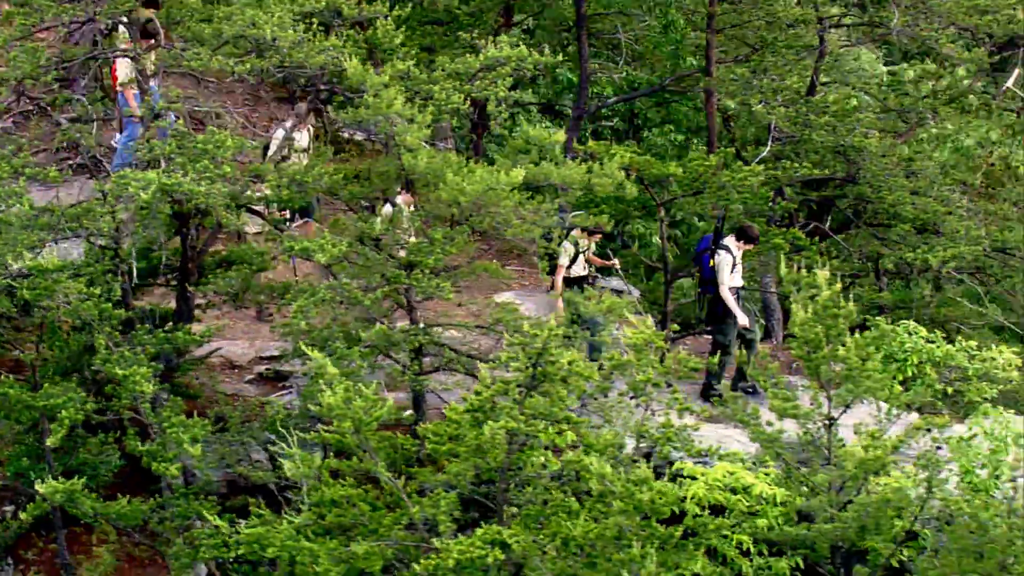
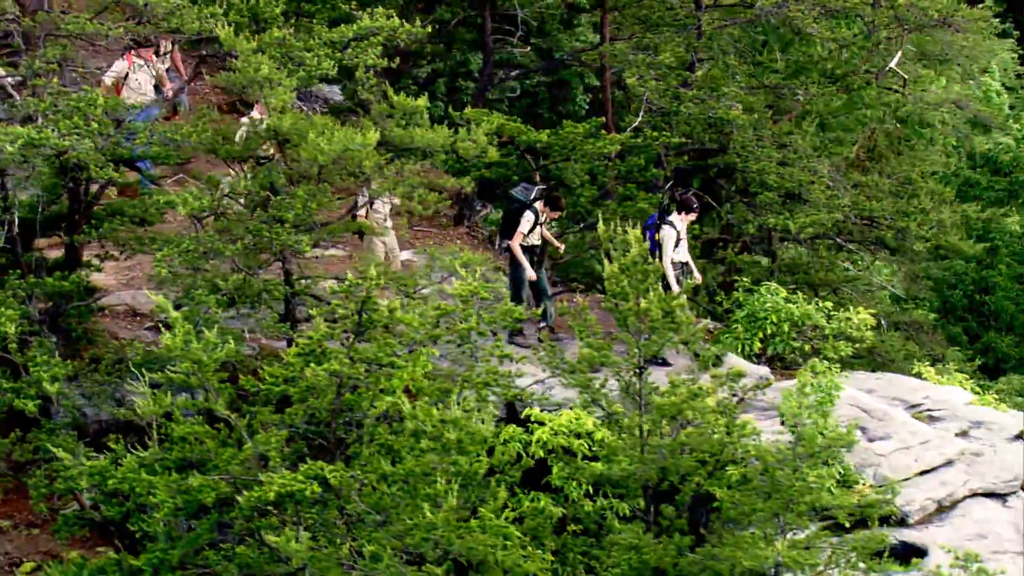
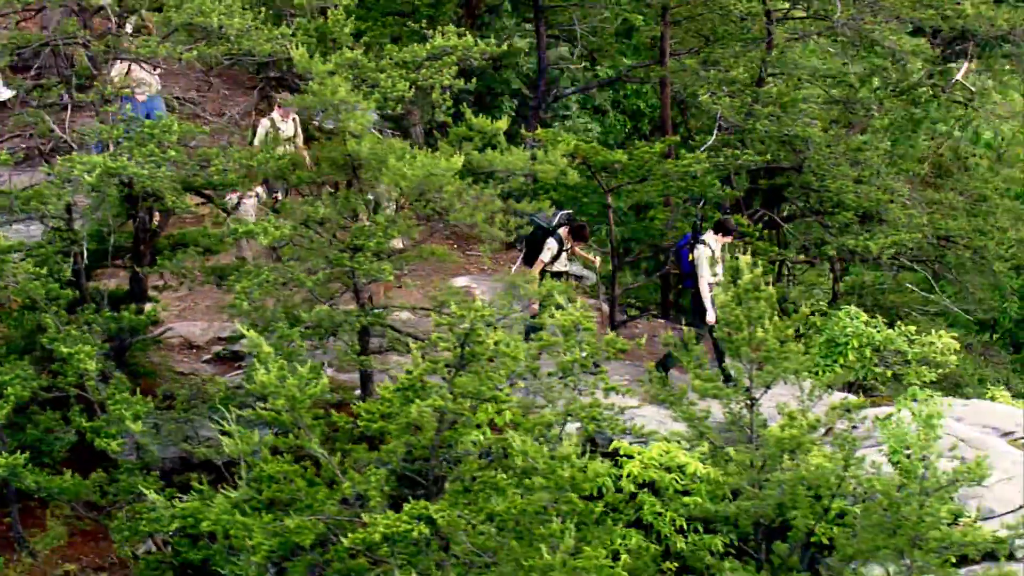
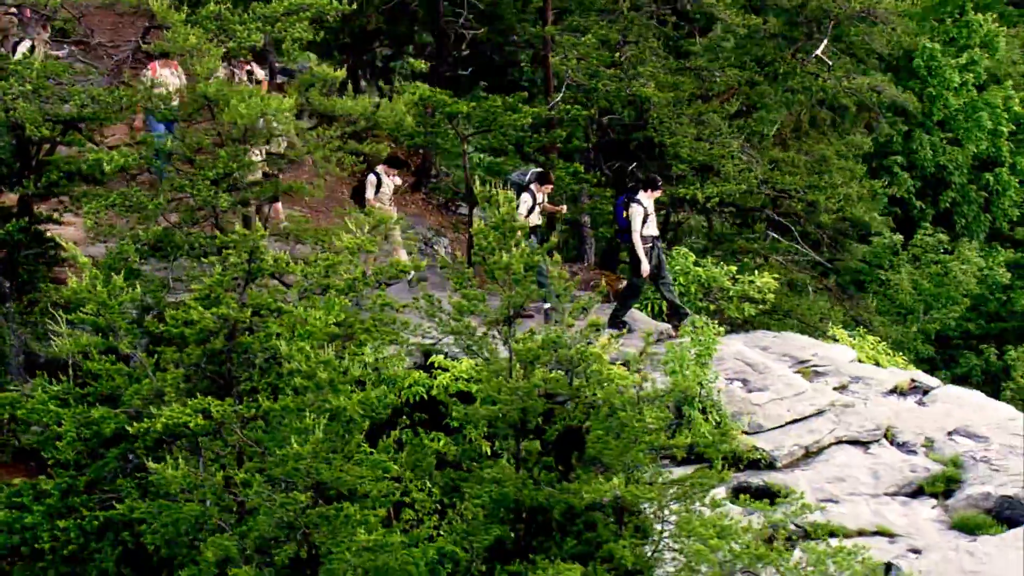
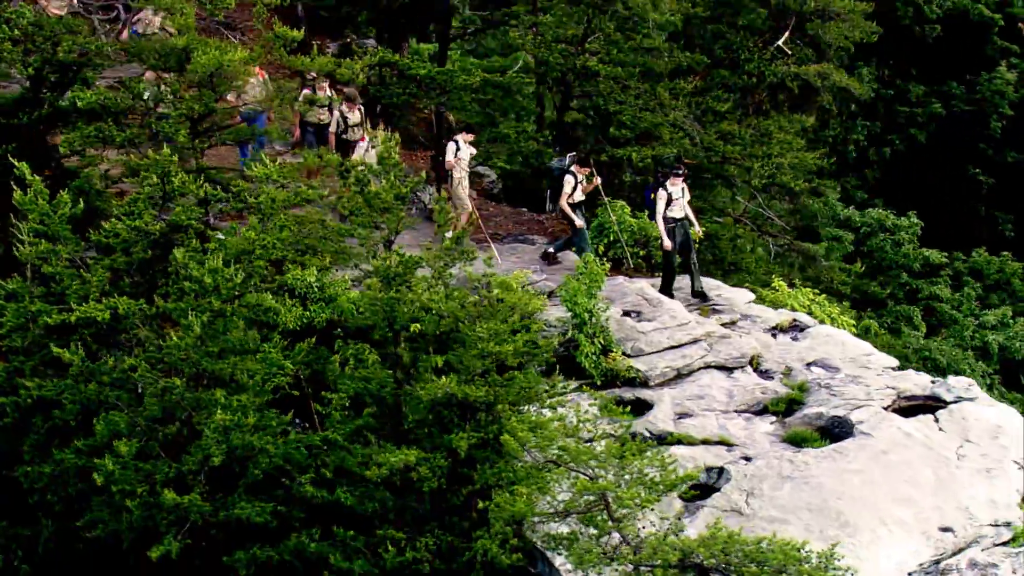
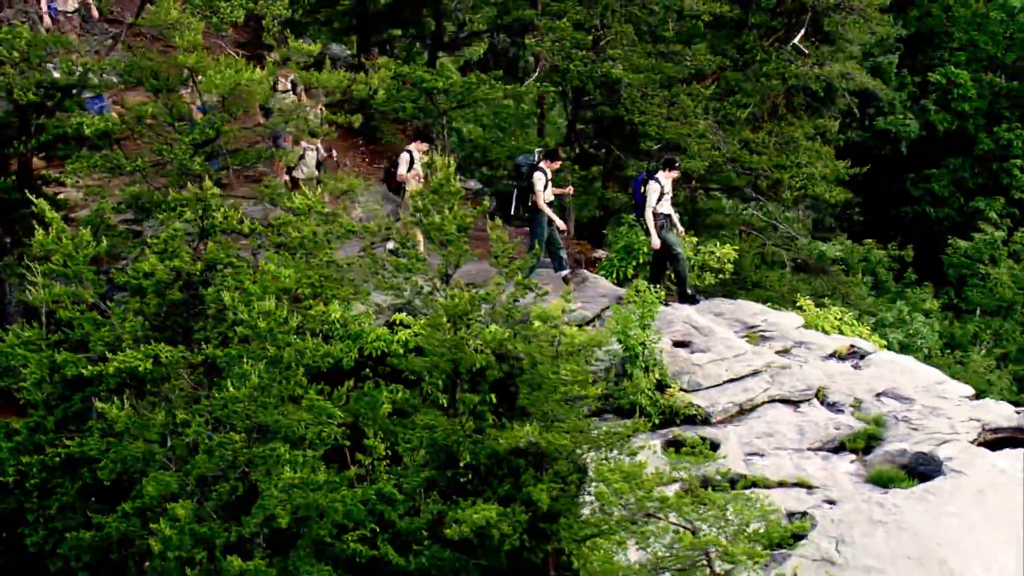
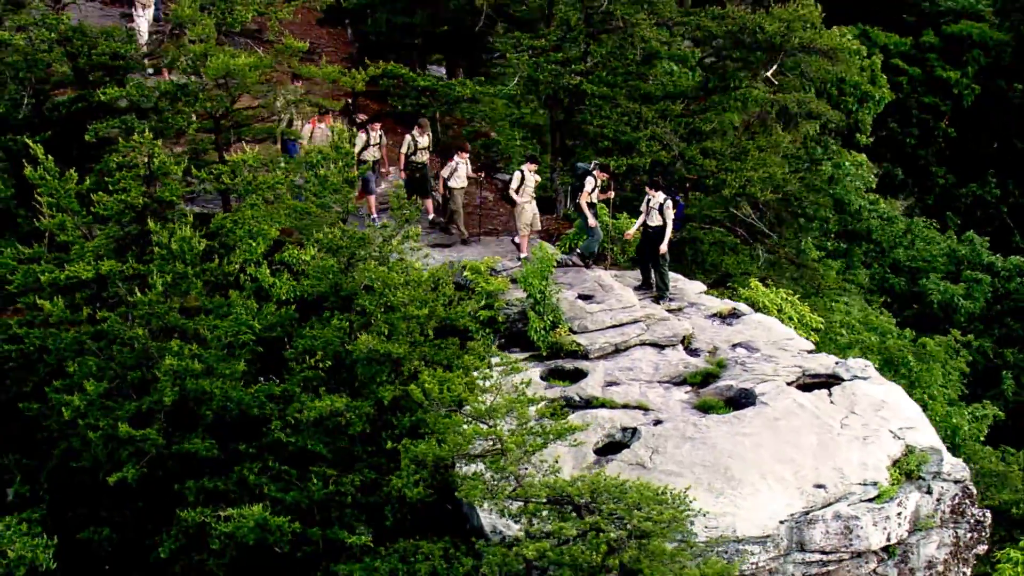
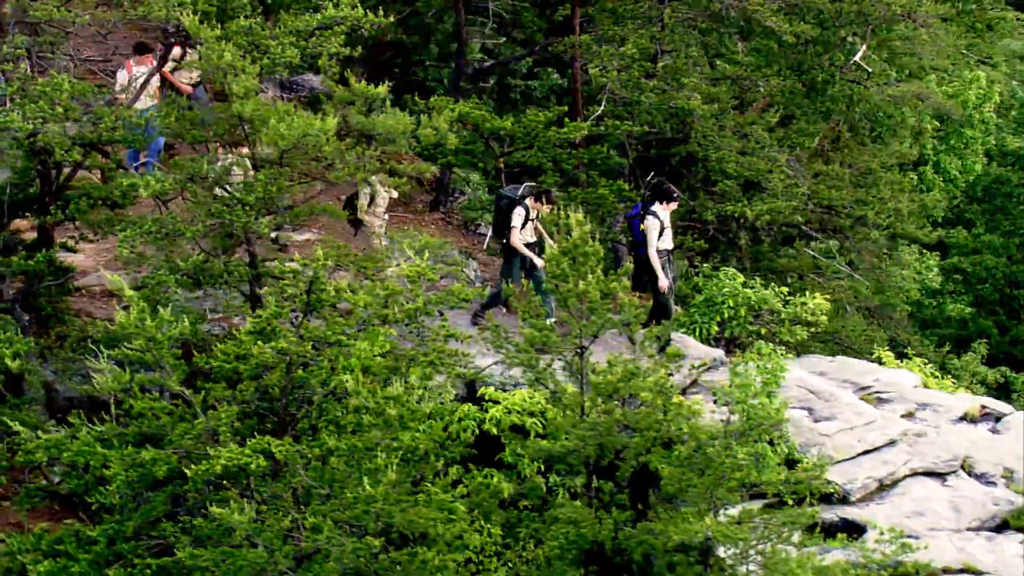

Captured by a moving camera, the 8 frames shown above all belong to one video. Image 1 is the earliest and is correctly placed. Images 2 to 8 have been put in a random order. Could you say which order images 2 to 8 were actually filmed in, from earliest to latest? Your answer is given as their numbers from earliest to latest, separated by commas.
3, 2, 8, 4, 6, 5, 7
